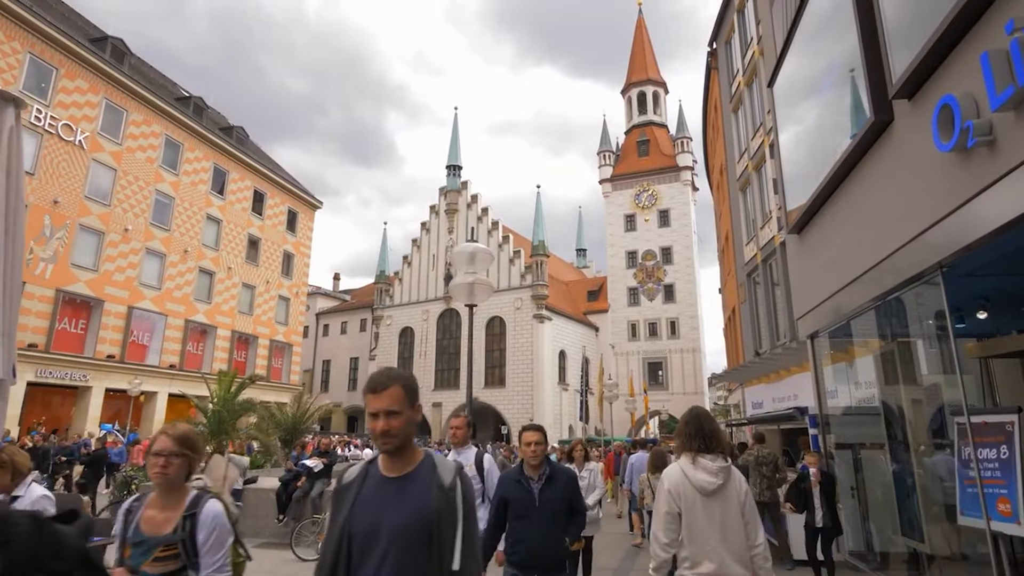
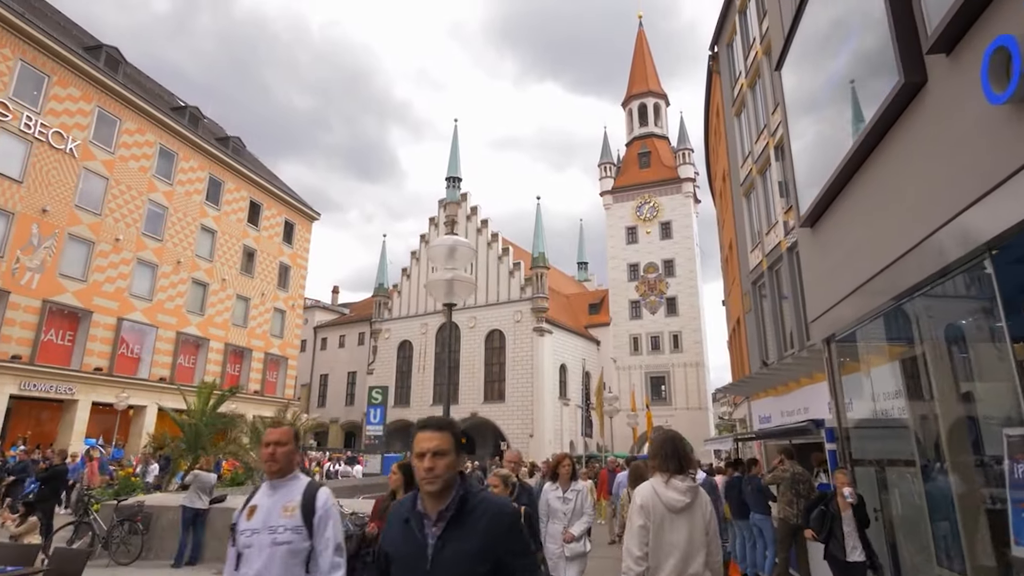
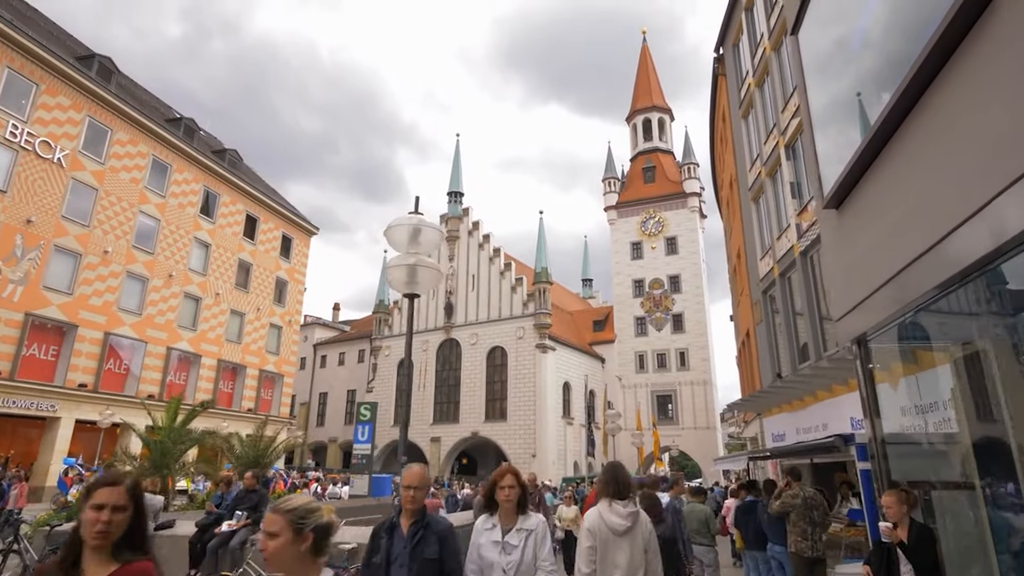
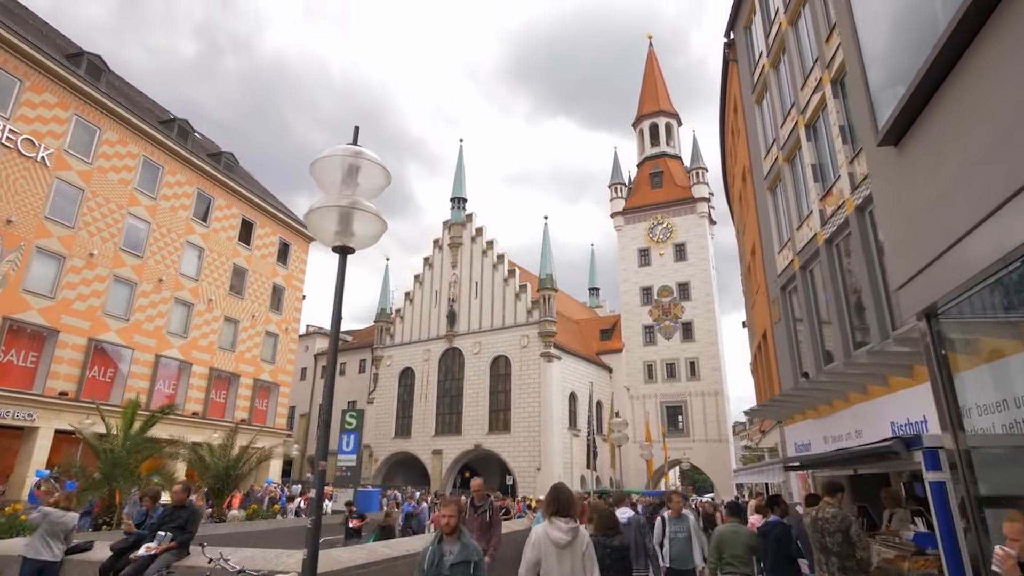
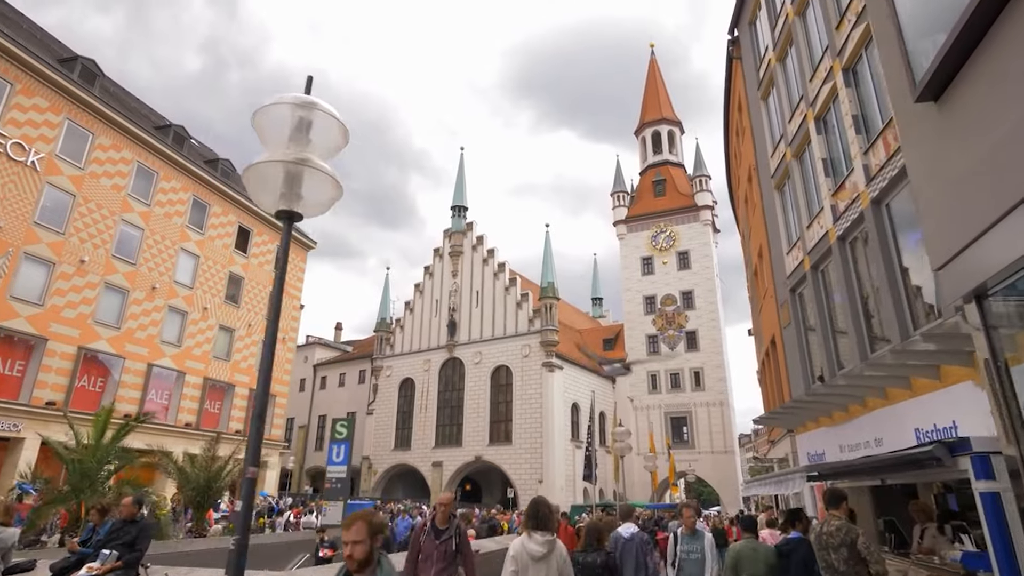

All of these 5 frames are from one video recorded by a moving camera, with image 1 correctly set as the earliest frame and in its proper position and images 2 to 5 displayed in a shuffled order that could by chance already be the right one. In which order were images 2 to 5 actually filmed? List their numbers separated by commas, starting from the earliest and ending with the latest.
2, 3, 4, 5
